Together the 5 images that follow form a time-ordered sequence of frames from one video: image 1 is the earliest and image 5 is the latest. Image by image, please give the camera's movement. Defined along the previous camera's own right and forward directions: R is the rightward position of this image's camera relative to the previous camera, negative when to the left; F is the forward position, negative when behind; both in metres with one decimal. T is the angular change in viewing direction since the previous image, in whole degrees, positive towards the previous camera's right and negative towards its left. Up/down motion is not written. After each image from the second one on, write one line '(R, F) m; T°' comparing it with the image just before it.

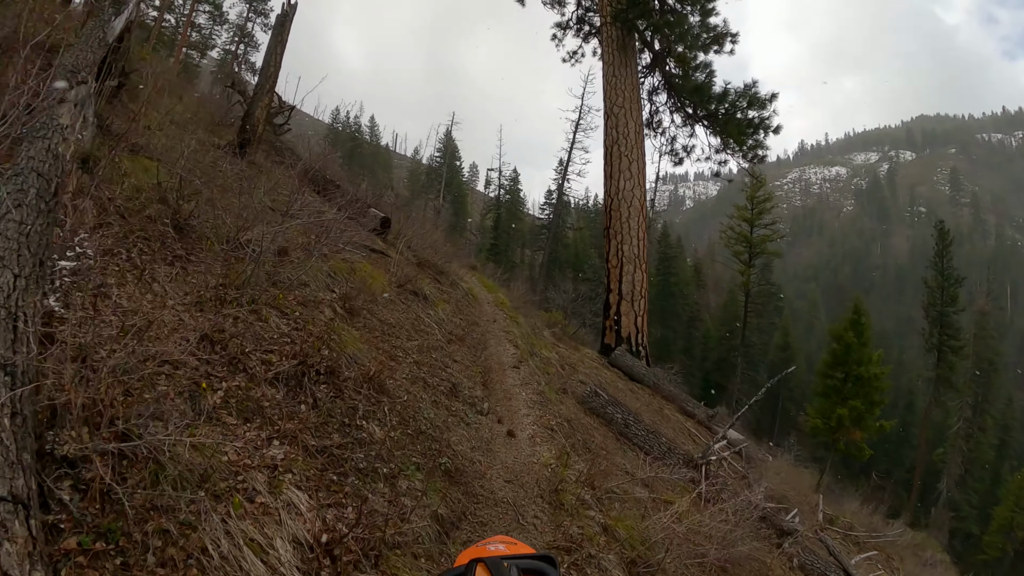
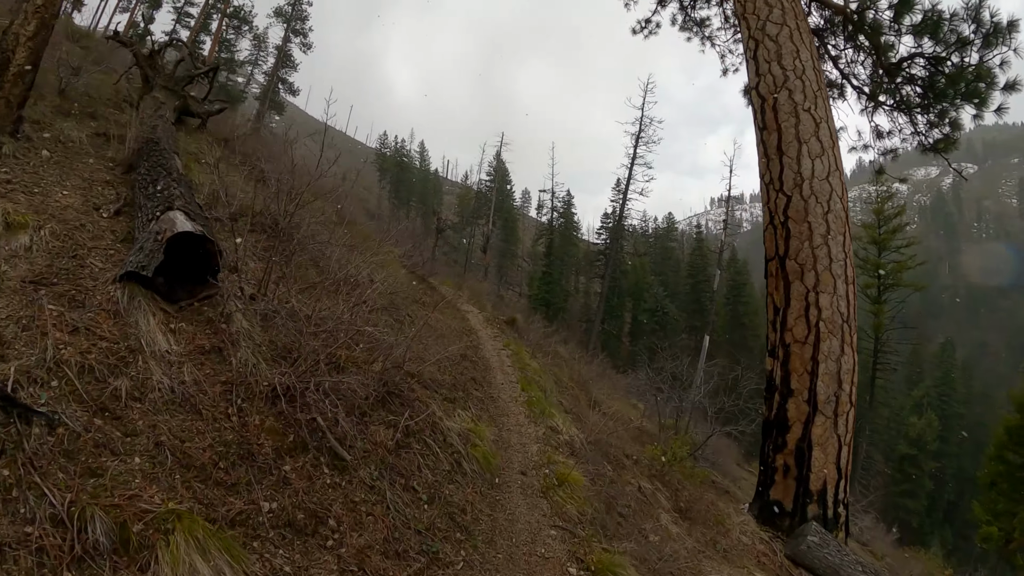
(-0.1, +4.9) m; -6°
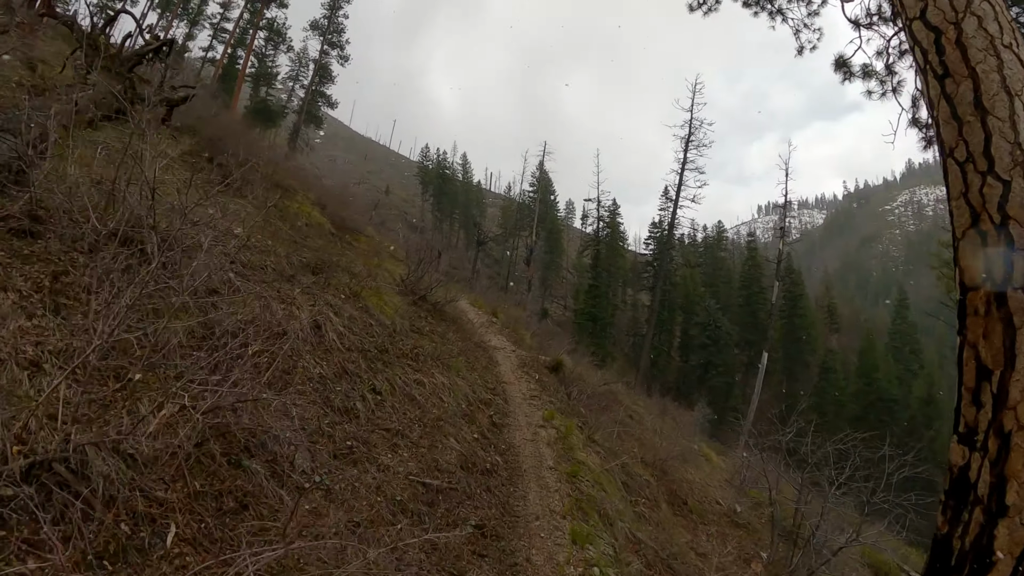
(0.0, +1.6) m; -5°
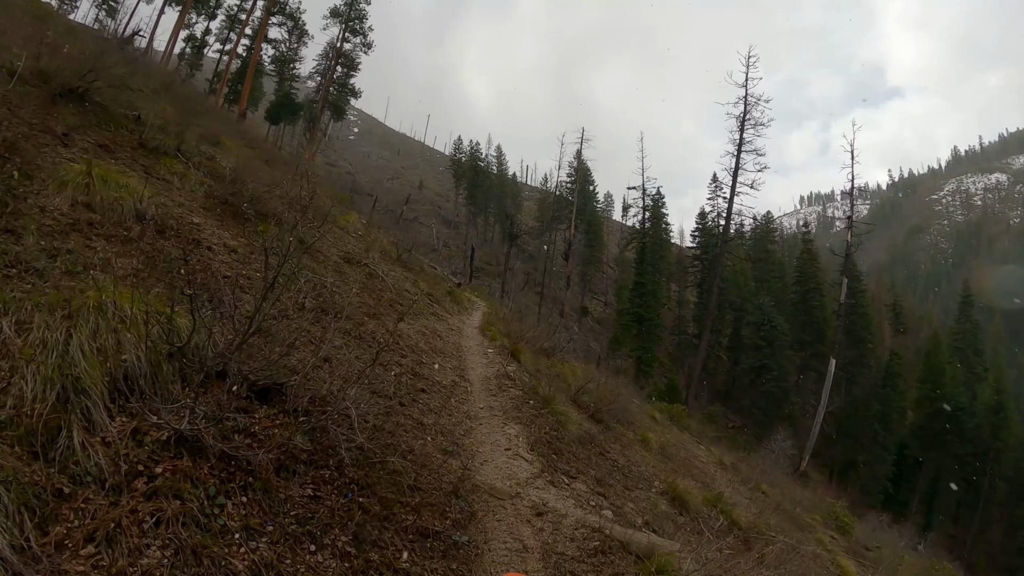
(+0.1, +2.8) m; -5°
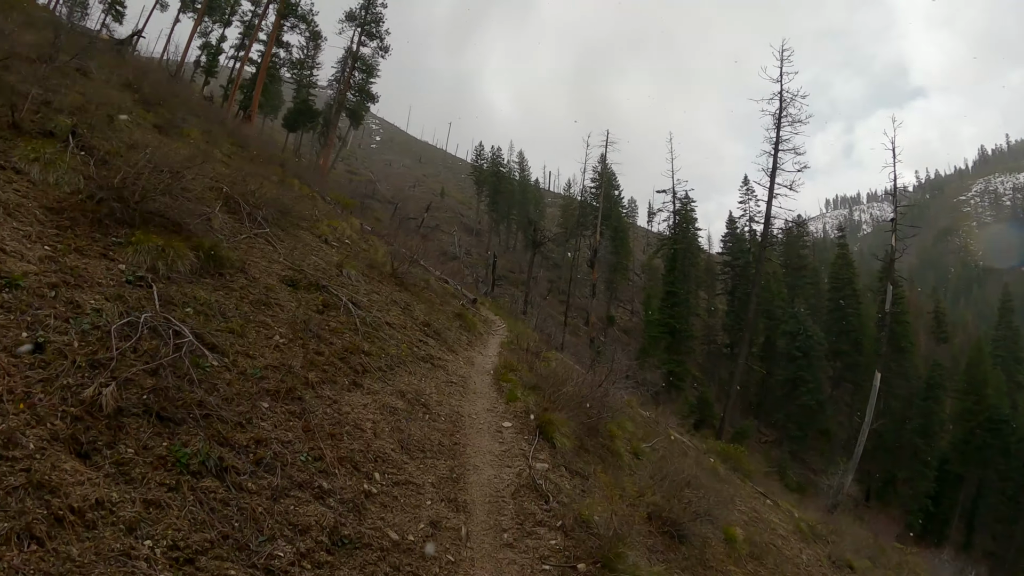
(0.0, +1.3) m; -3°
